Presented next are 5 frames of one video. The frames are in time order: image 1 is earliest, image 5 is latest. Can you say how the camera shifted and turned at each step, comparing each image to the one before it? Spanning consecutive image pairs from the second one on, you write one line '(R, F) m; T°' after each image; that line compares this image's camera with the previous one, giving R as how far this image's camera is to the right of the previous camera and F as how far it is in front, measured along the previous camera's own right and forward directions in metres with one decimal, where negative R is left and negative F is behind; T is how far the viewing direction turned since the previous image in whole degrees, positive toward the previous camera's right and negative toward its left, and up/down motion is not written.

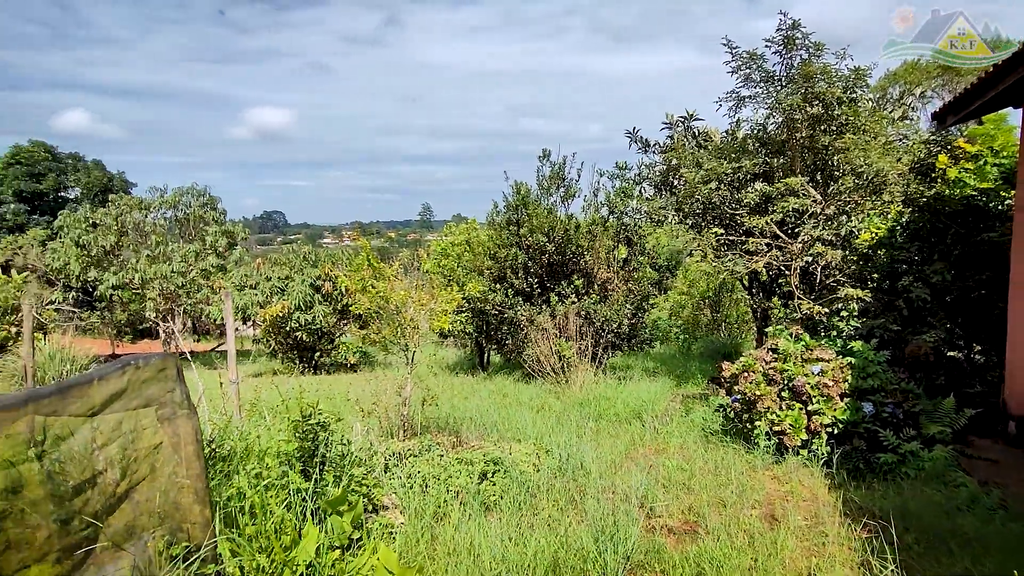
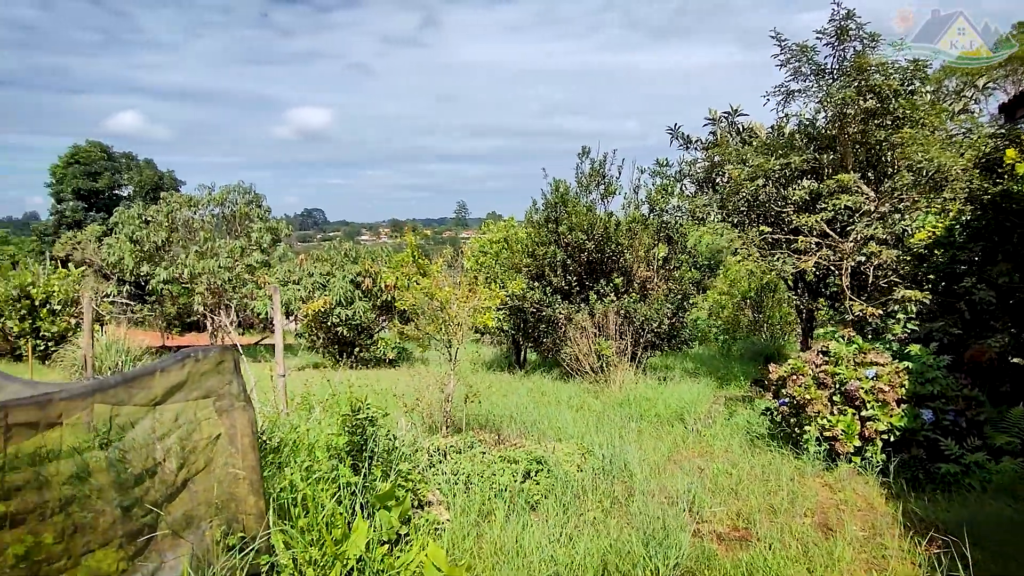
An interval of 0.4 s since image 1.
(-0.1, 0.0) m; -3°
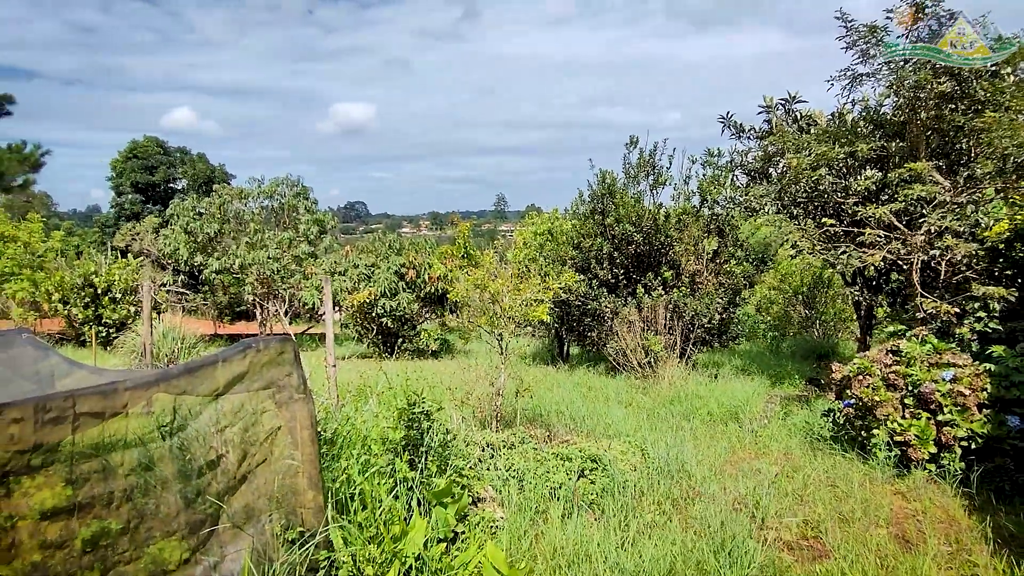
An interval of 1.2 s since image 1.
(-0.1, +0.1) m; -4°
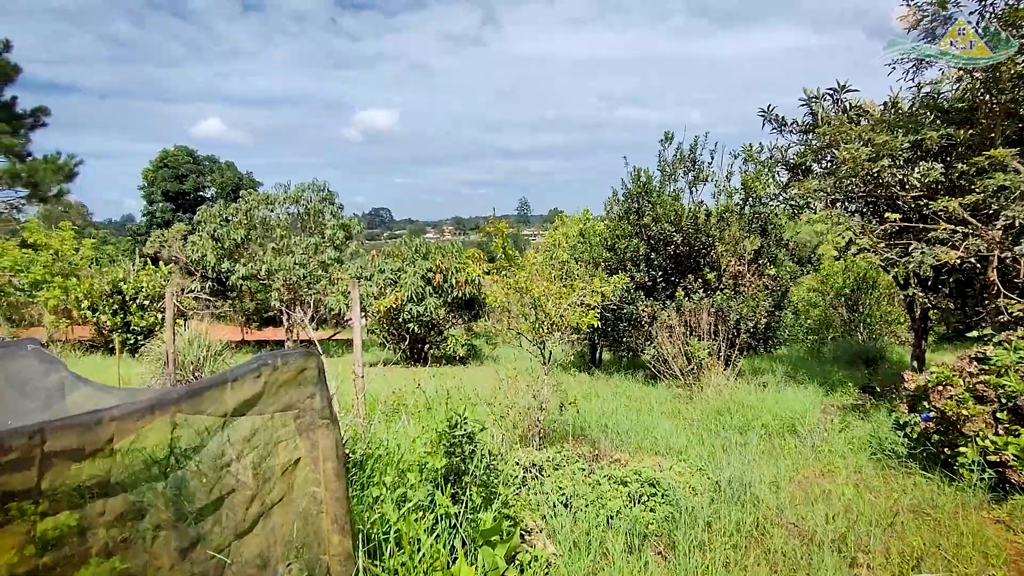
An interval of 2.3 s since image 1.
(-0.1, +0.3) m; -2°
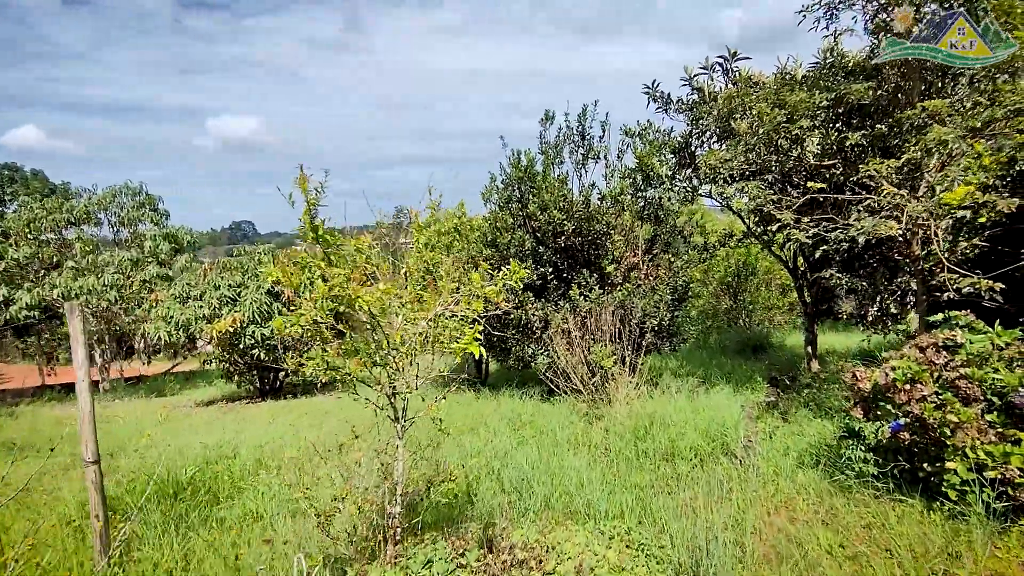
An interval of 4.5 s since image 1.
(+0.2, +1.3) m; +12°
